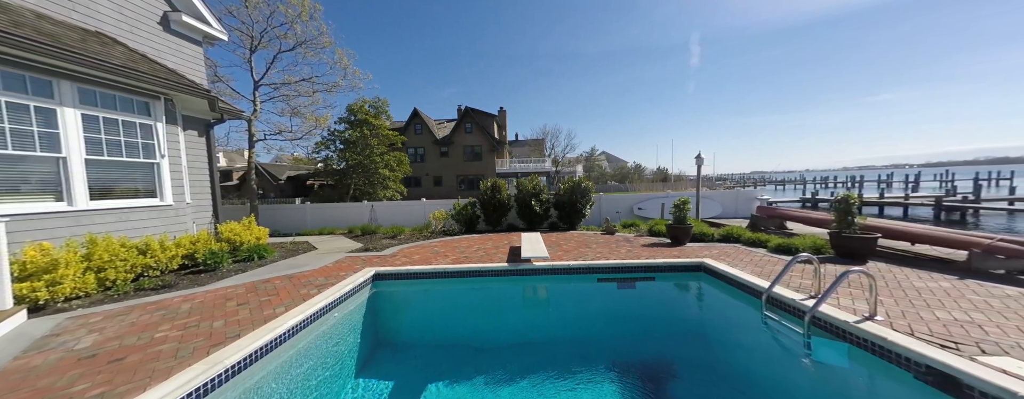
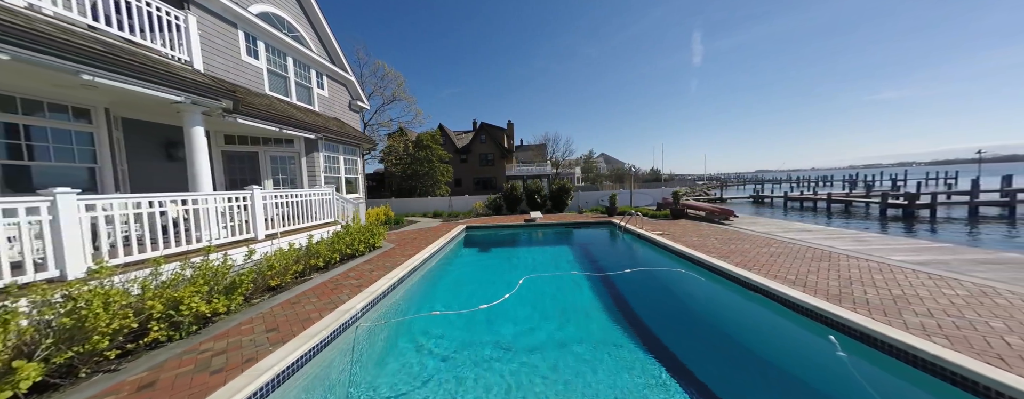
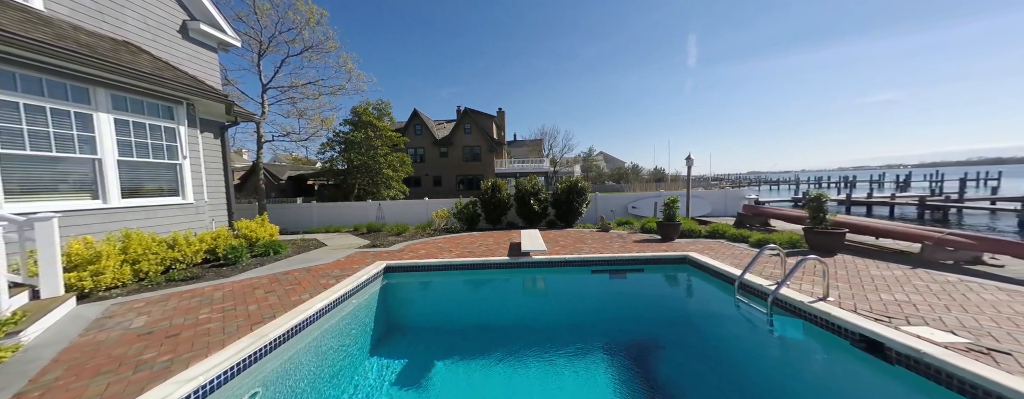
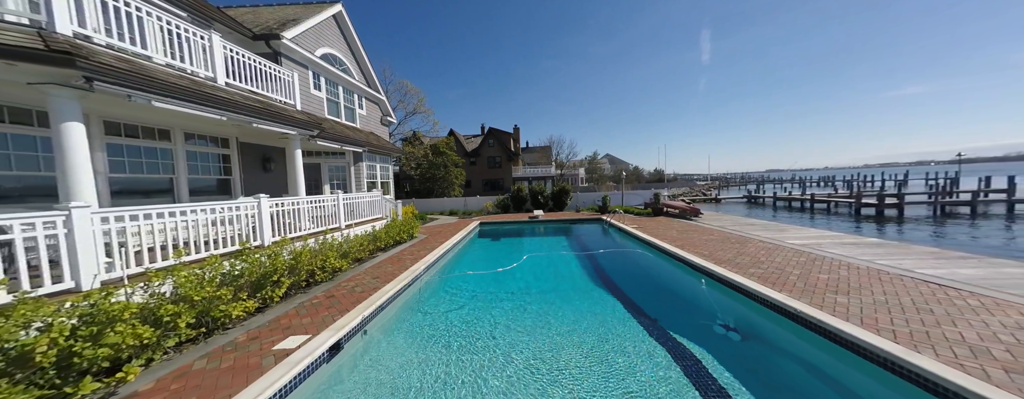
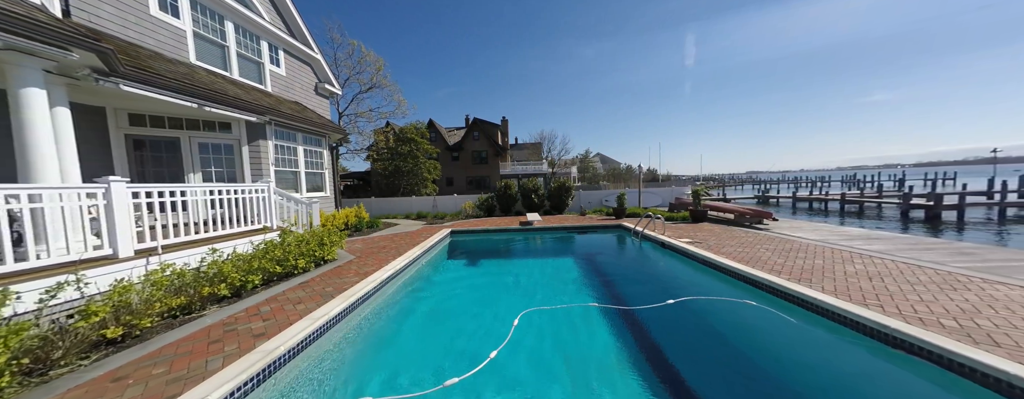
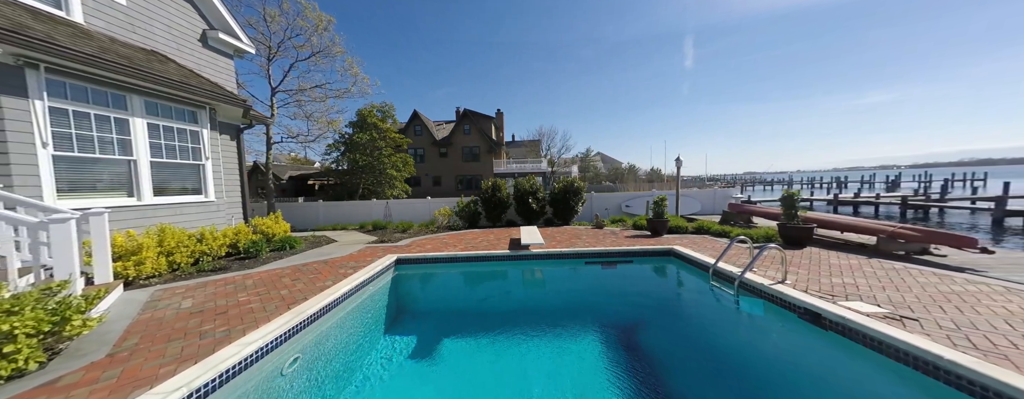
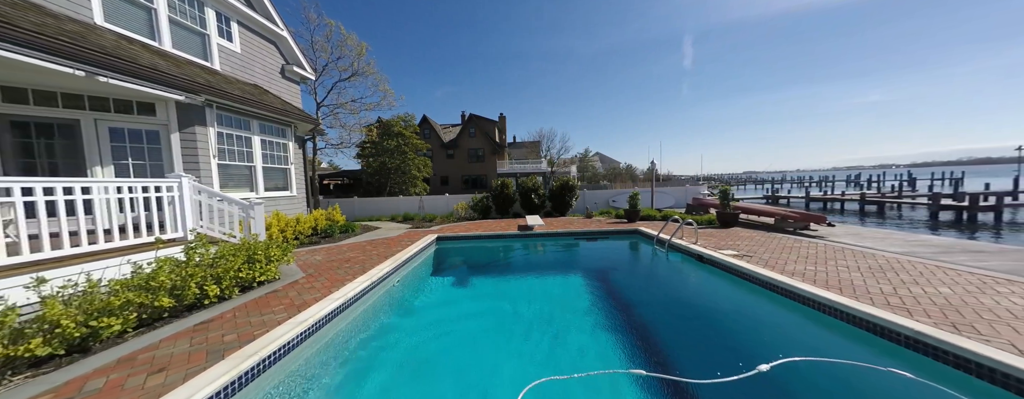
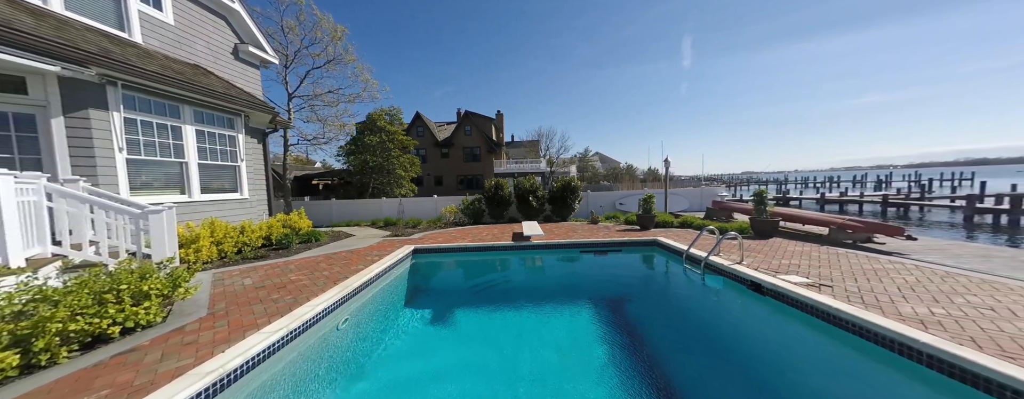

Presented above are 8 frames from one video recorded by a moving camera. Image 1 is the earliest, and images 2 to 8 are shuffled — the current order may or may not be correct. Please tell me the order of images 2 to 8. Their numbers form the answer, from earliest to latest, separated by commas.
3, 6, 8, 7, 5, 2, 4
